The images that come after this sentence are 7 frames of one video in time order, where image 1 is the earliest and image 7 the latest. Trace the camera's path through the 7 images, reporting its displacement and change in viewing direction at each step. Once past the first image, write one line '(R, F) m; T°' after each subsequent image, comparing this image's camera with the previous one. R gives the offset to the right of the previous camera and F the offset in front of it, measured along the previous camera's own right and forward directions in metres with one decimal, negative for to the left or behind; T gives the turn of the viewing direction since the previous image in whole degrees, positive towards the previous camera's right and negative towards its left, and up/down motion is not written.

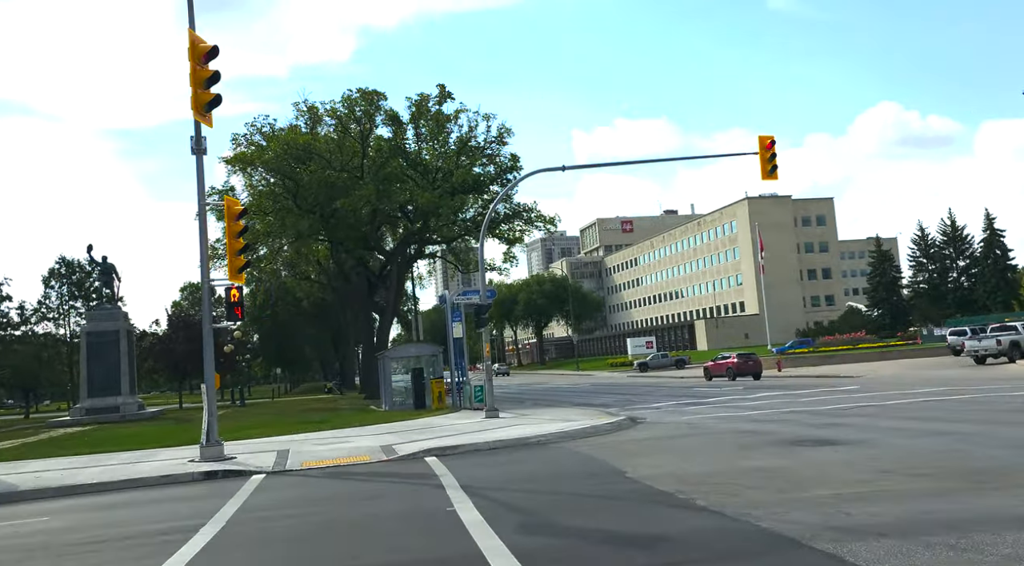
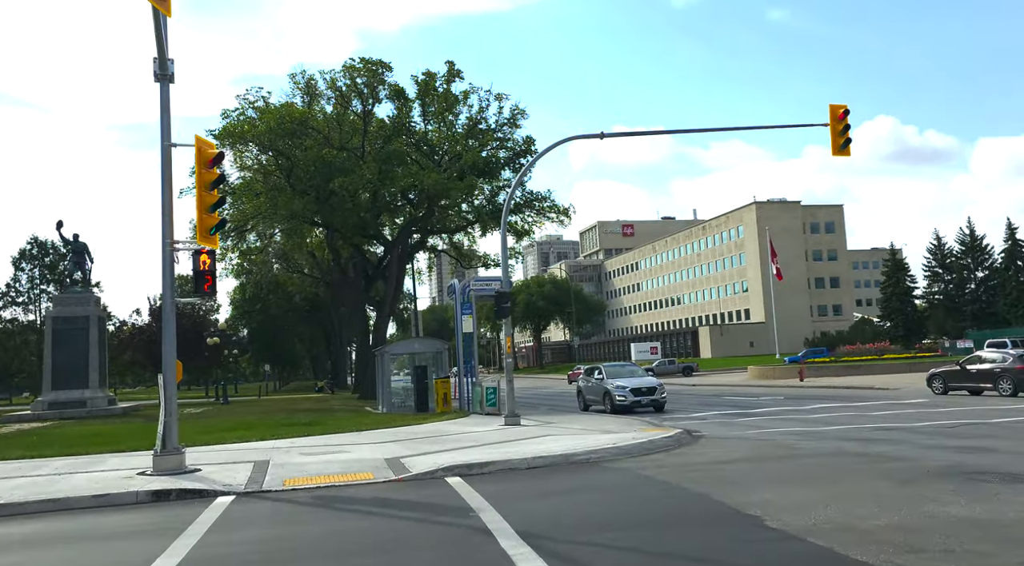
(-0.8, +3.9) m; 0°
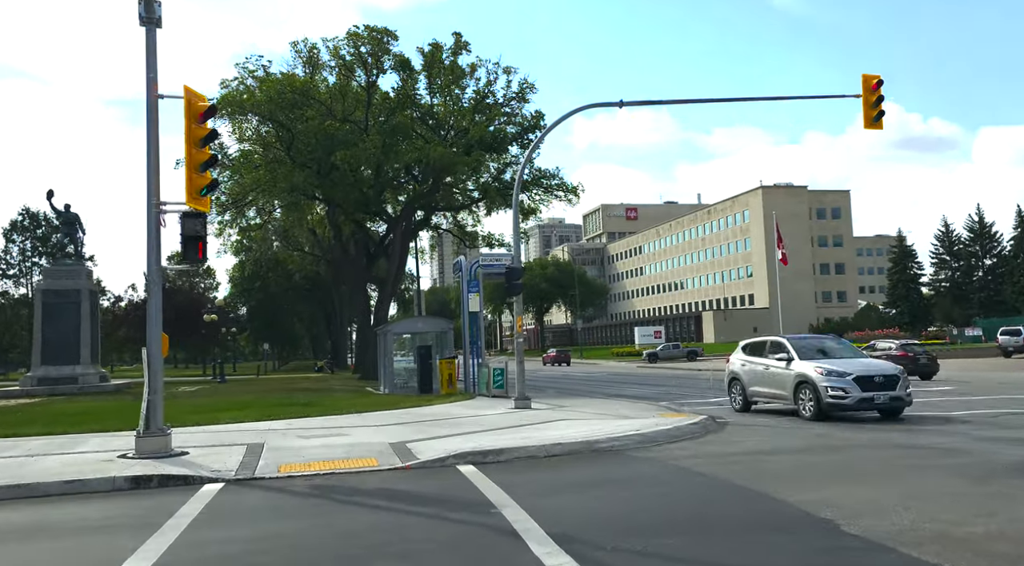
(-0.3, +1.2) m; 0°
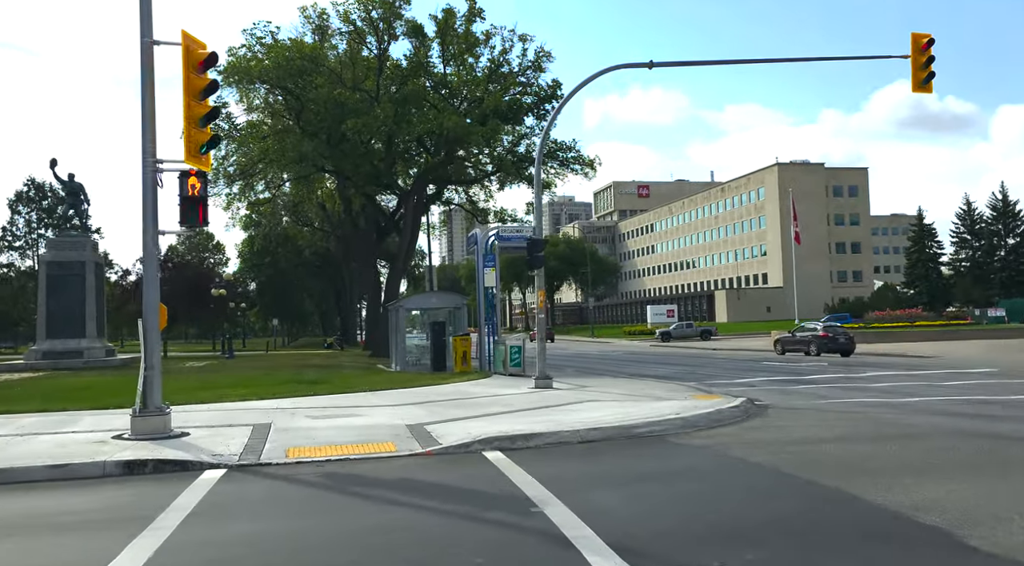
(-0.3, +1.1) m; -1°
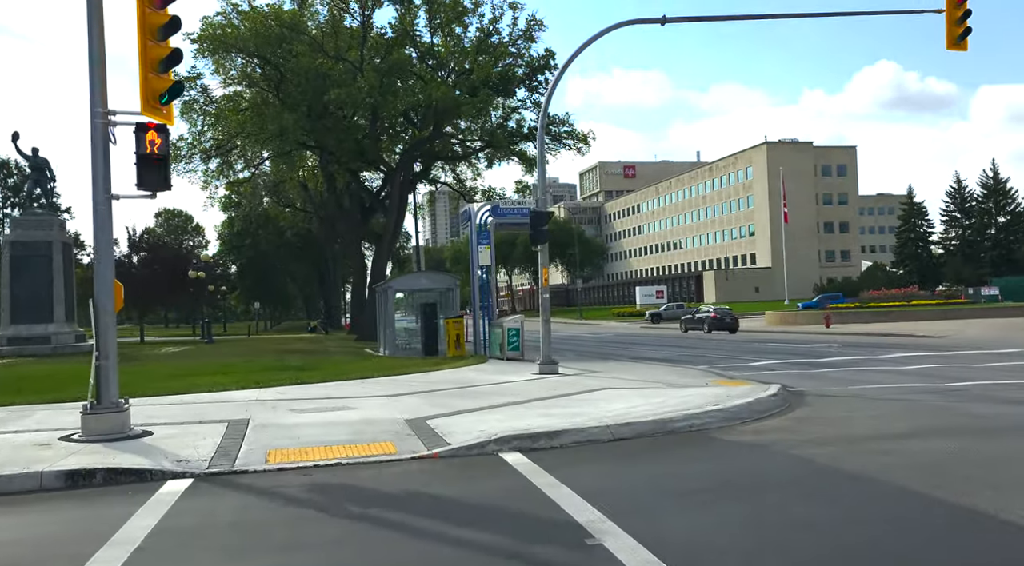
(-0.4, +1.7) m; +1°
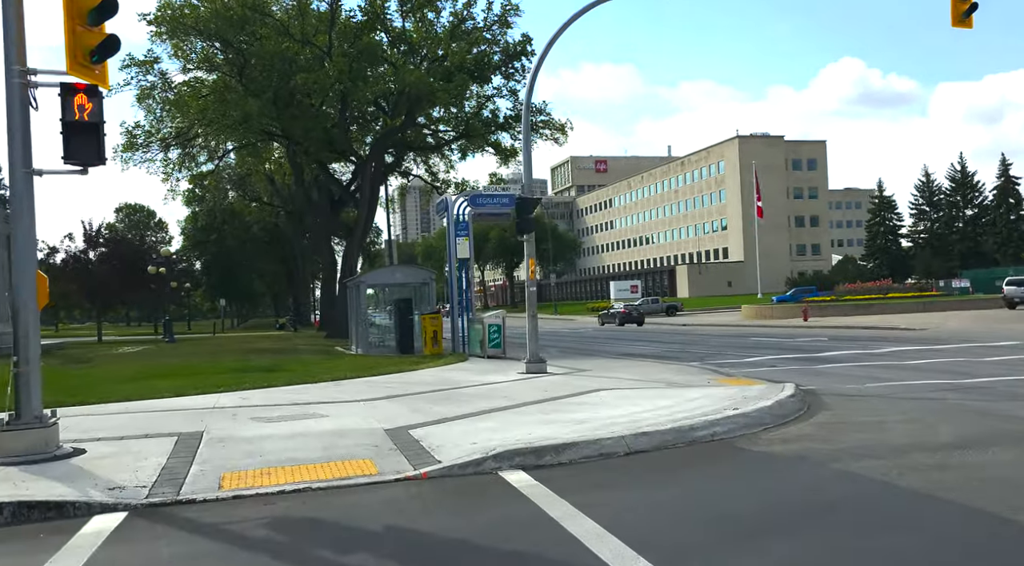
(-0.2, +1.4) m; +2°
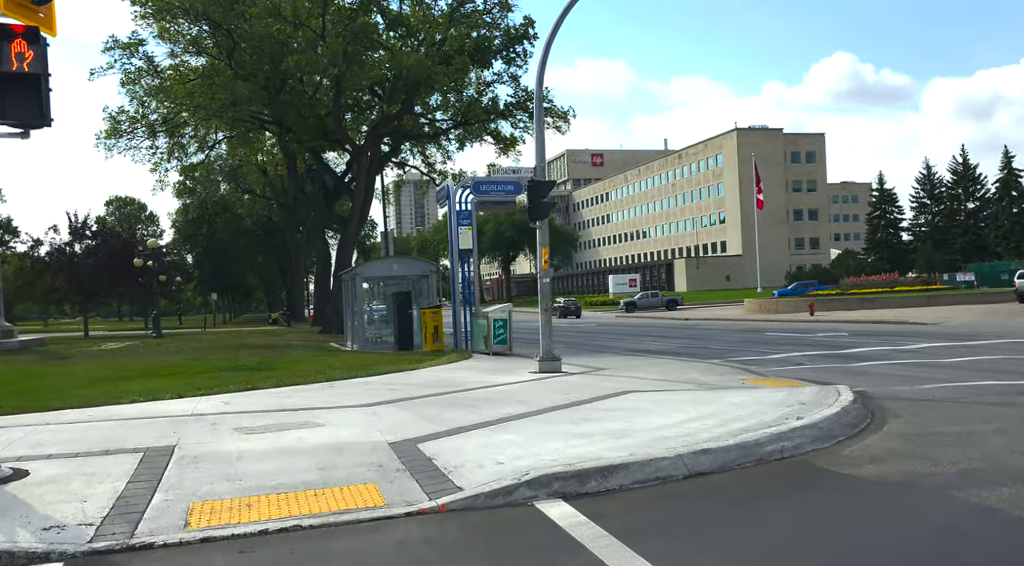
(-0.3, +1.5) m; 0°
